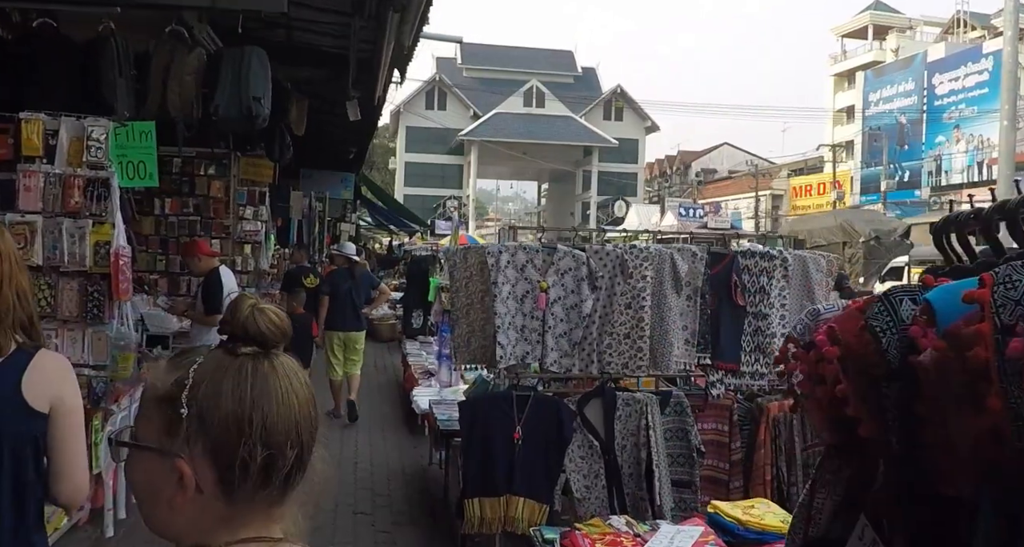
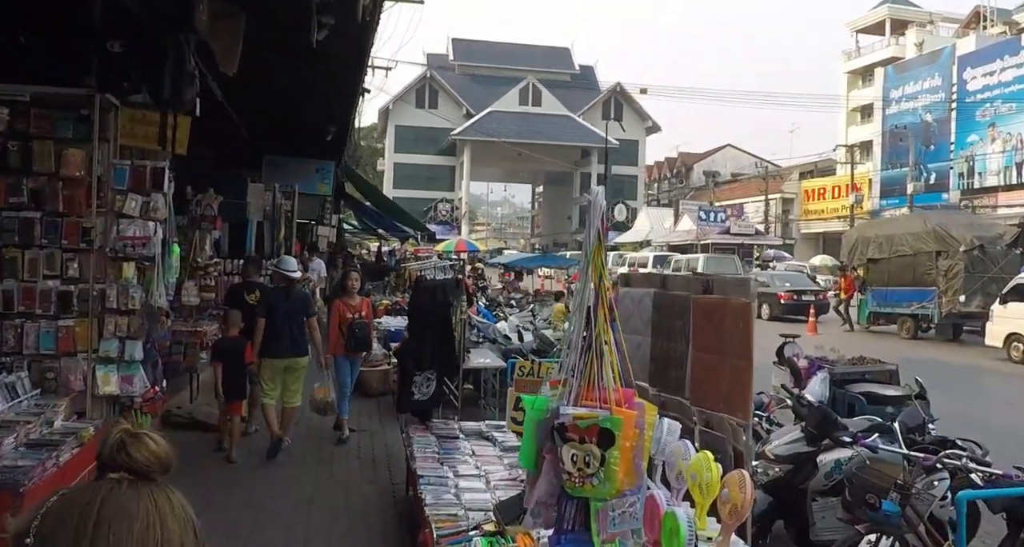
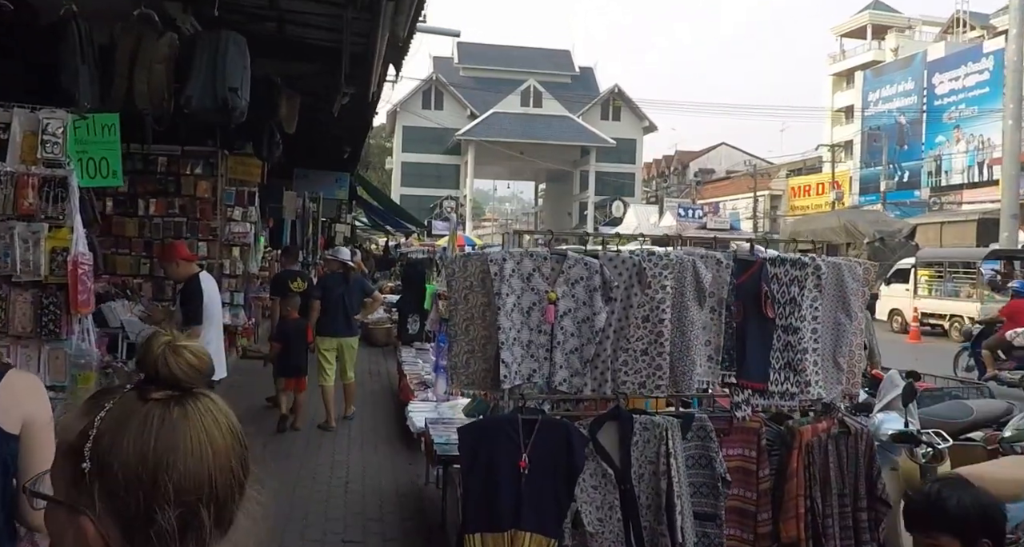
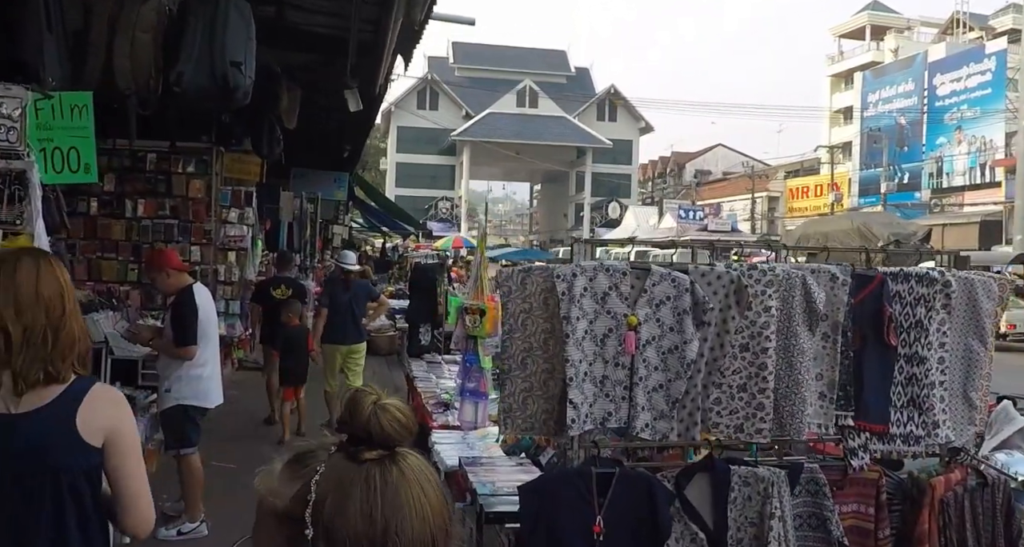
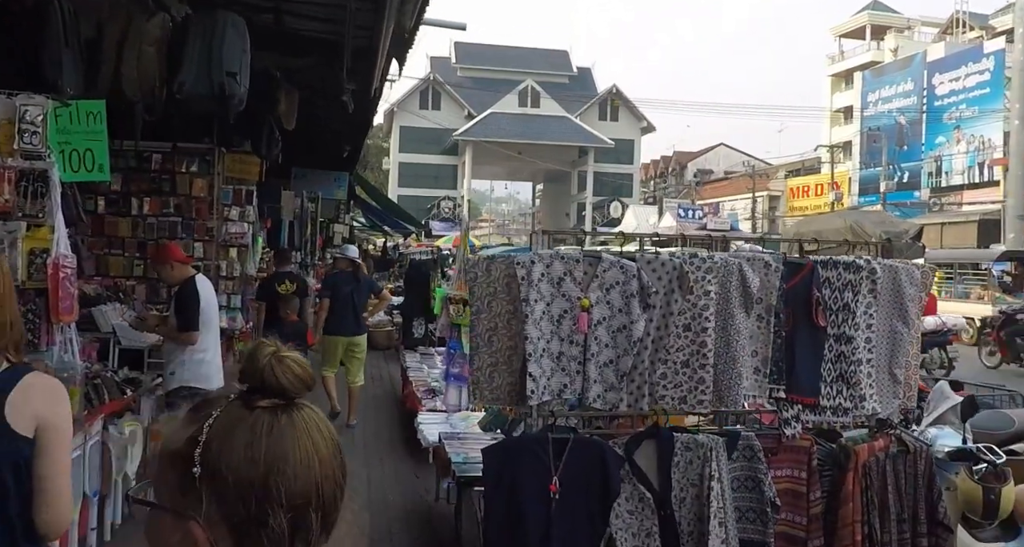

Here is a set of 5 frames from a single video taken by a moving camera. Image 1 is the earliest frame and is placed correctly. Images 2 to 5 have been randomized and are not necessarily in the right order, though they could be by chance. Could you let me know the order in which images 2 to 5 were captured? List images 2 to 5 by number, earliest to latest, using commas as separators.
3, 5, 4, 2
